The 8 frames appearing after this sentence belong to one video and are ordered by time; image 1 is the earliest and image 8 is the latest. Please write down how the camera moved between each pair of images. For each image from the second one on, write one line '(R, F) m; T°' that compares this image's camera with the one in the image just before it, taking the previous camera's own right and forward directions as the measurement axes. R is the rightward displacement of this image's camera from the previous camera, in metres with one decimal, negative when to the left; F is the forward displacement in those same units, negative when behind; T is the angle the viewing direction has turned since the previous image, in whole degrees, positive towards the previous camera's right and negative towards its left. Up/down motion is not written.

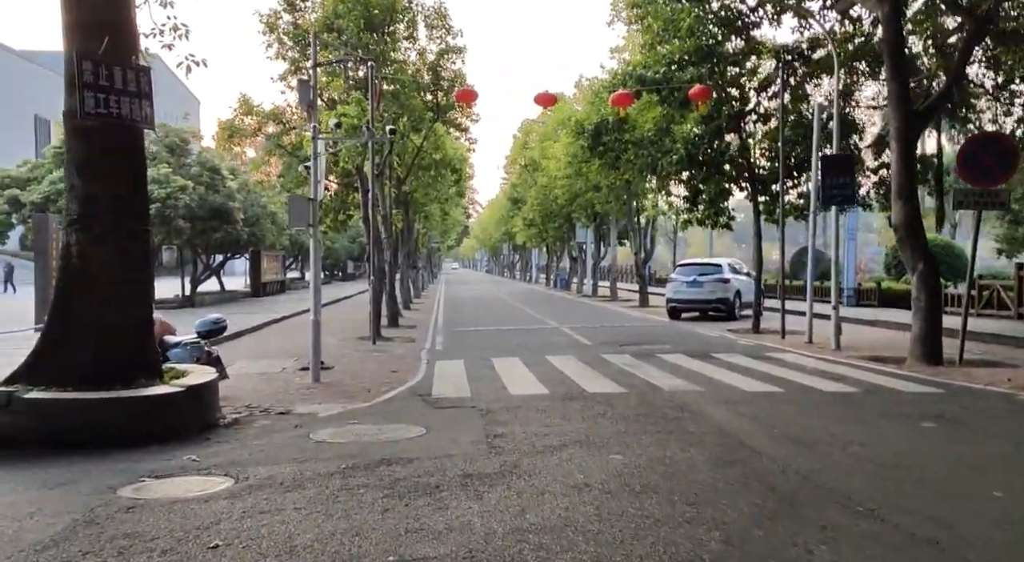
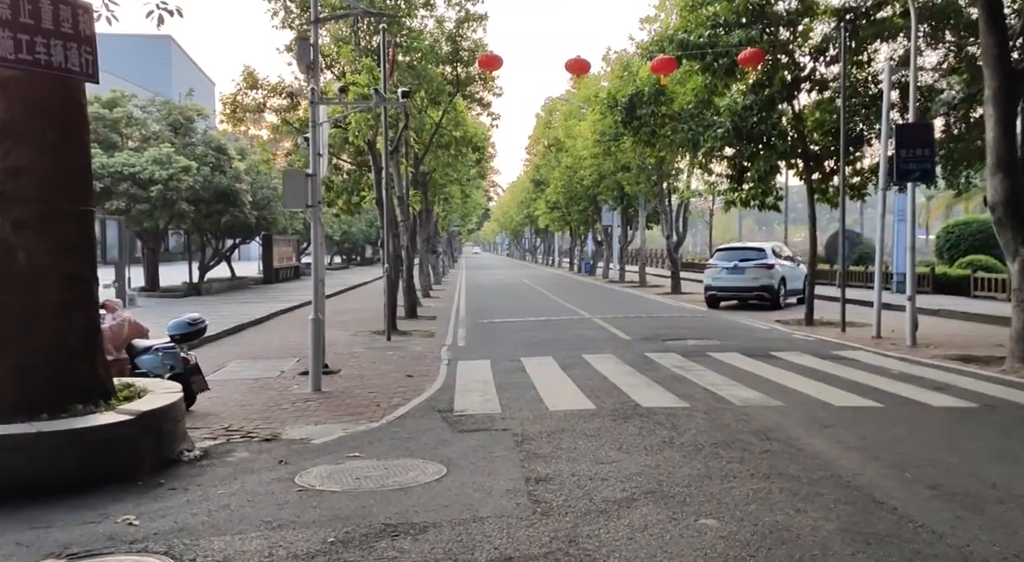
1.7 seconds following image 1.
(-0.2, +1.7) m; -1°
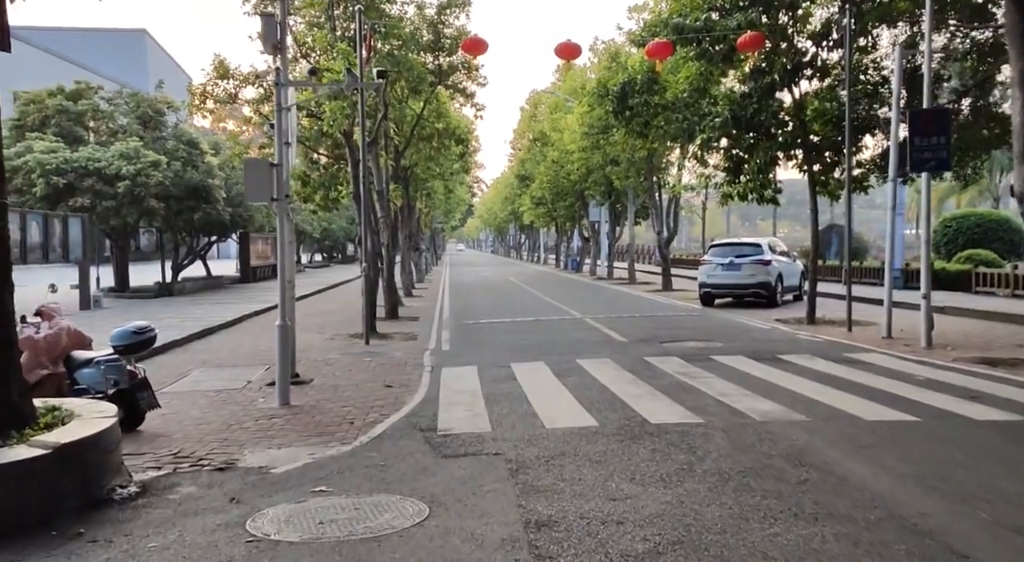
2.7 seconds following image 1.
(-0.1, +1.0) m; +1°
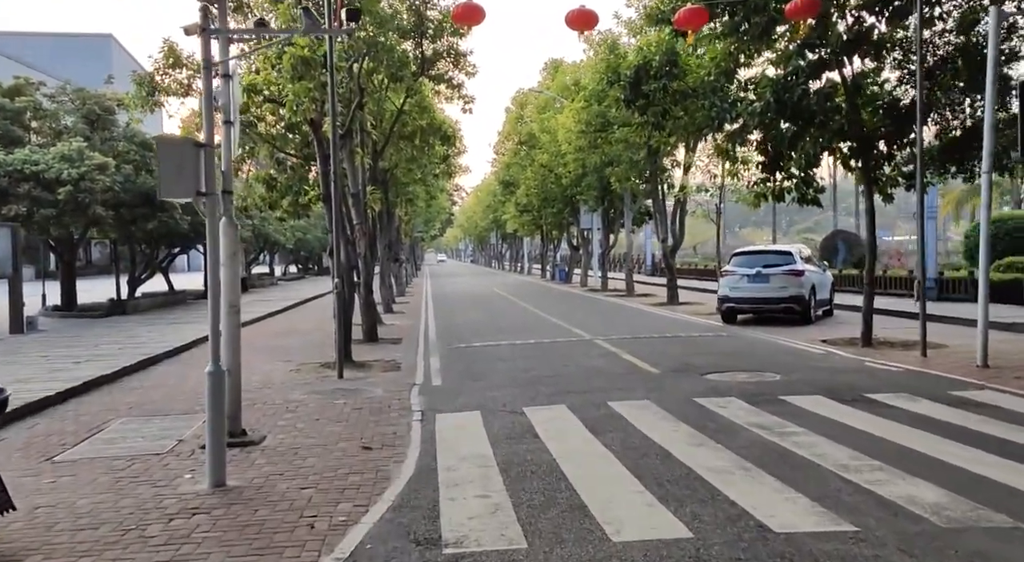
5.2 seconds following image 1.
(-0.4, +2.6) m; +2°
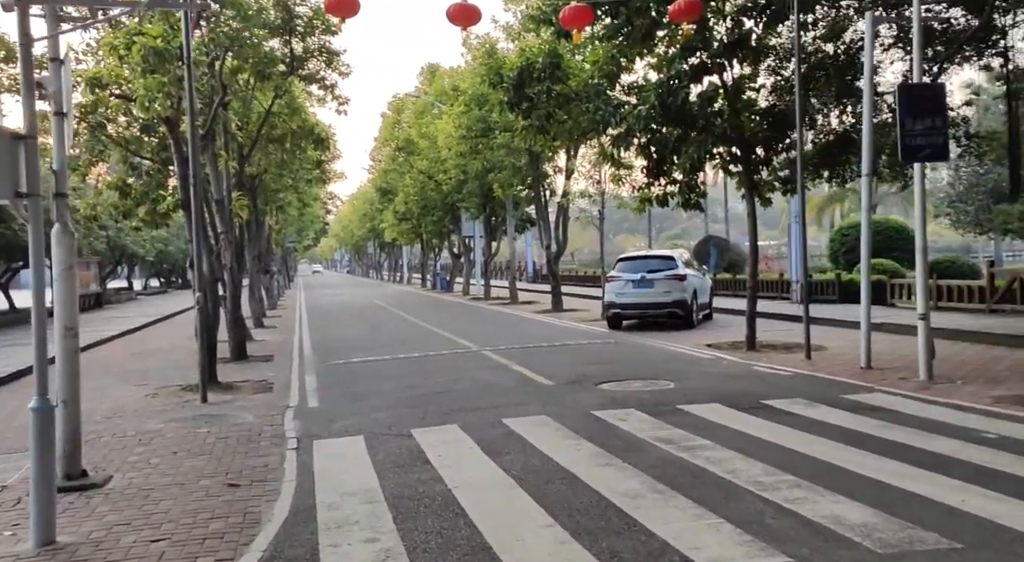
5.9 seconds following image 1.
(-0.1, +0.7) m; +9°
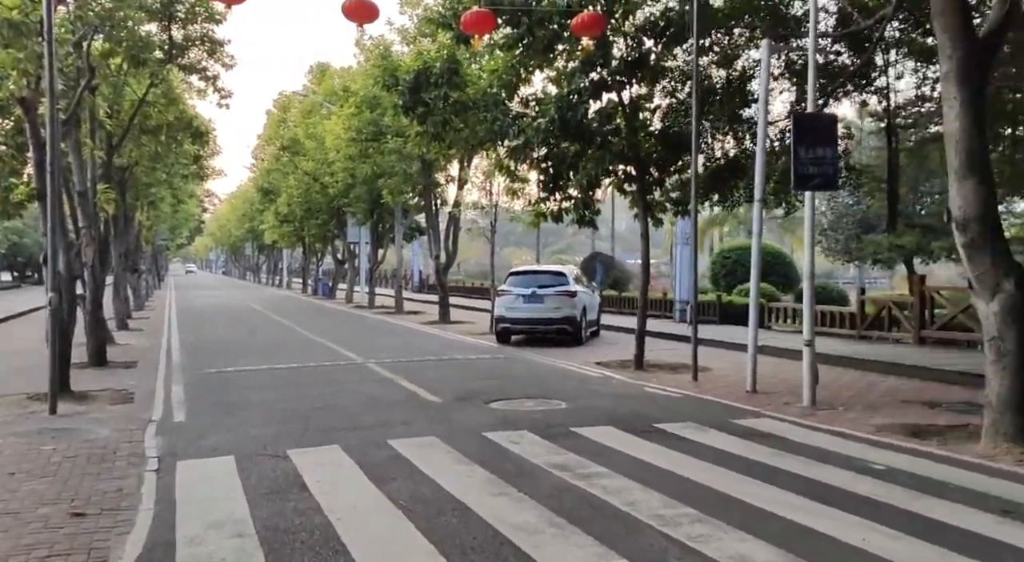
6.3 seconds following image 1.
(-0.1, +0.4) m; +8°
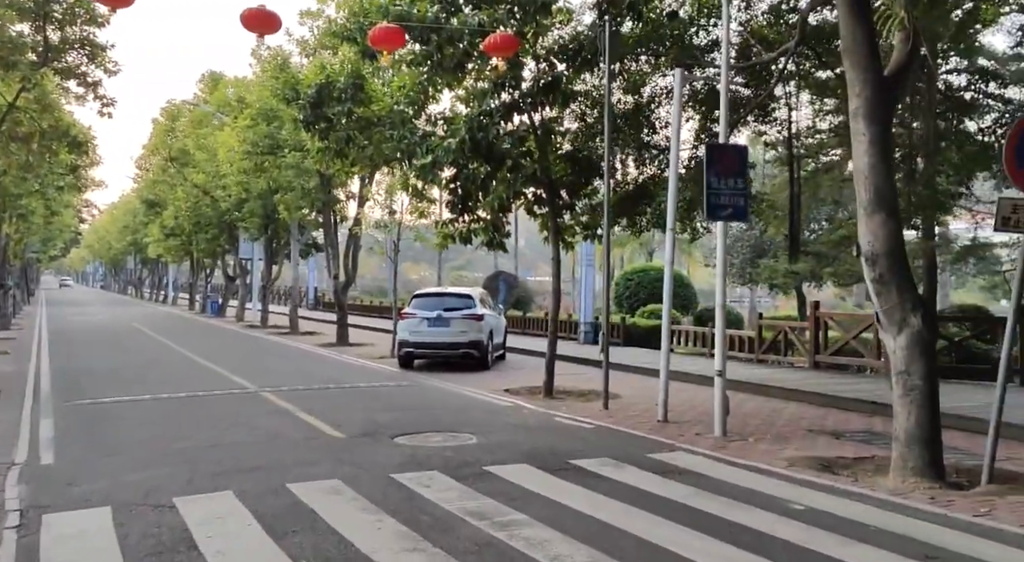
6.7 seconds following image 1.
(-0.1, +0.4) m; +7°
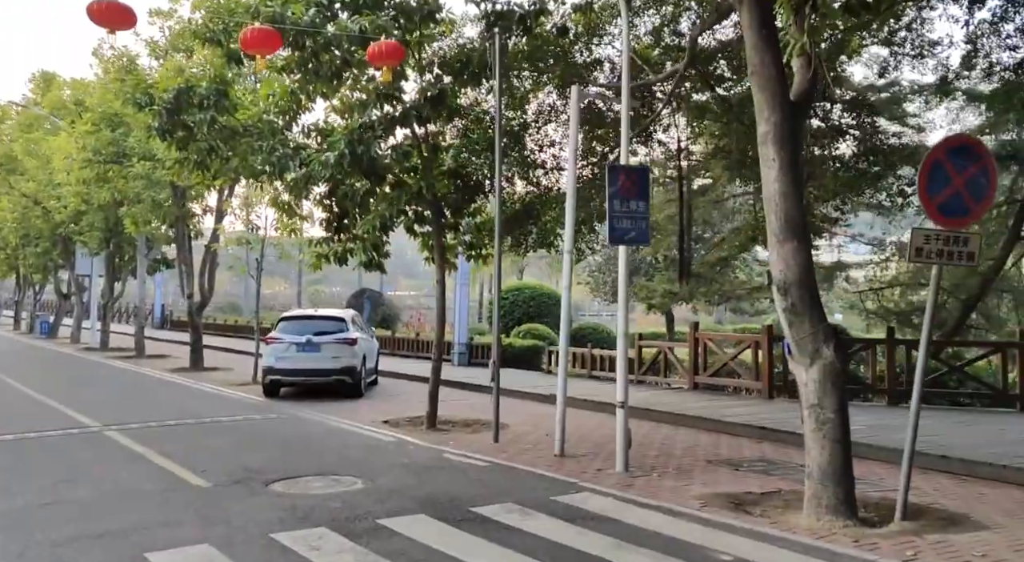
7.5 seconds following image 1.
(-0.3, +0.7) m; +10°
